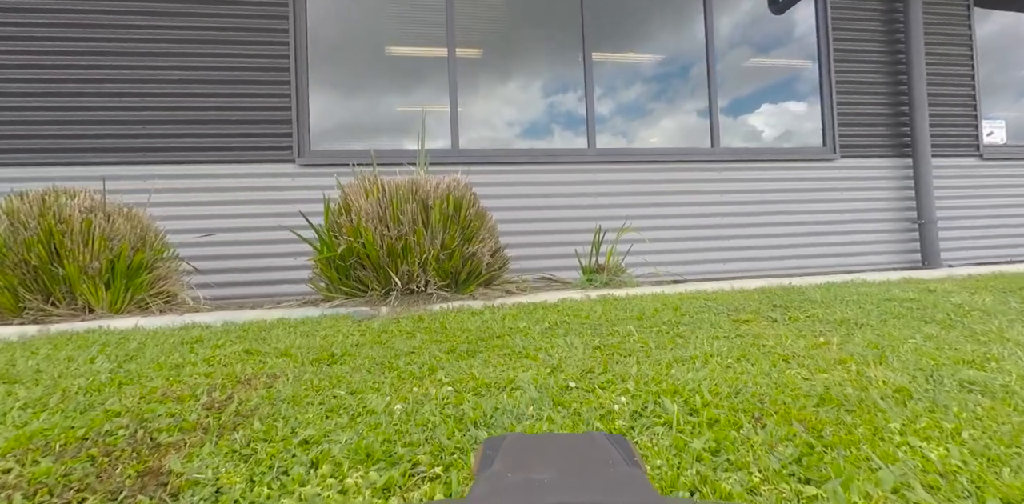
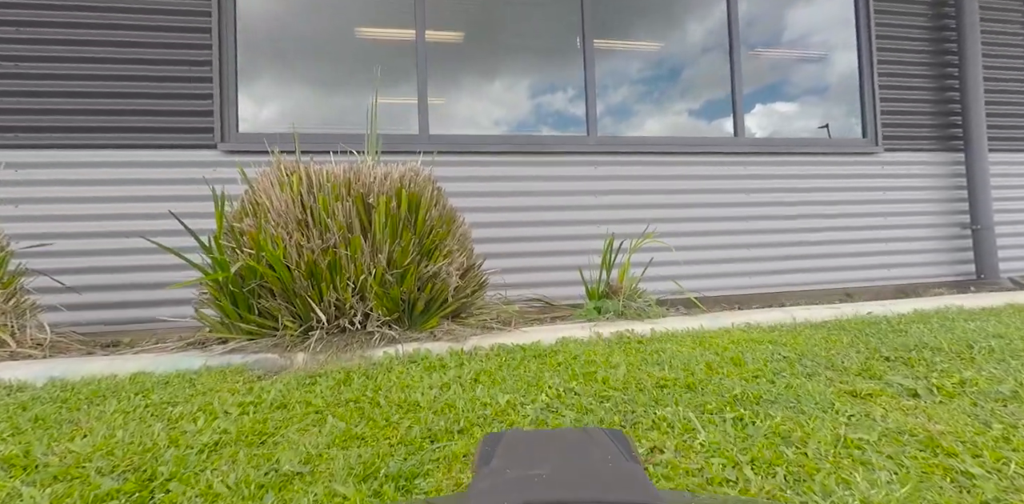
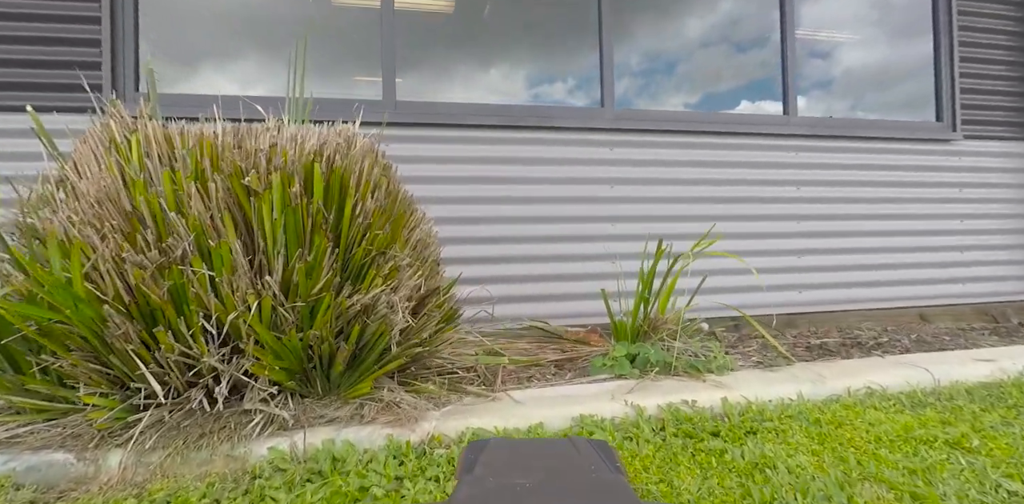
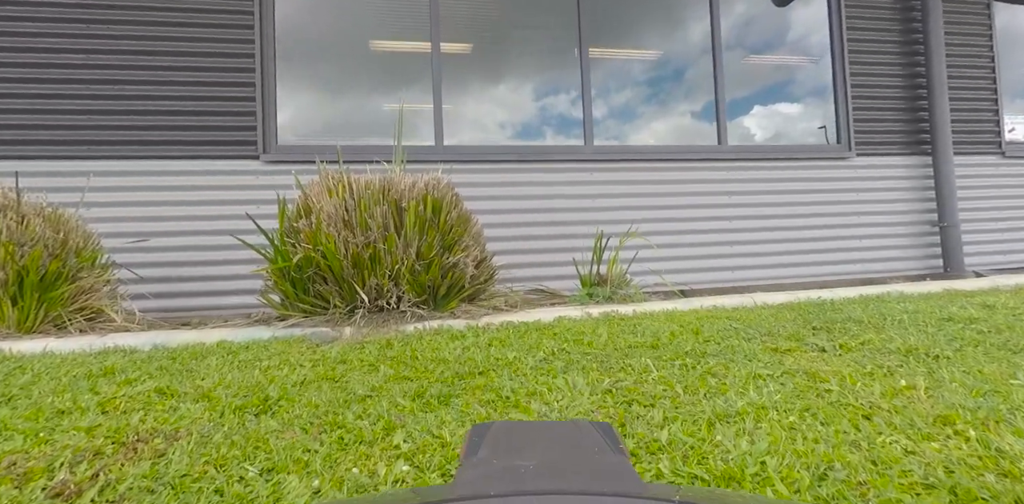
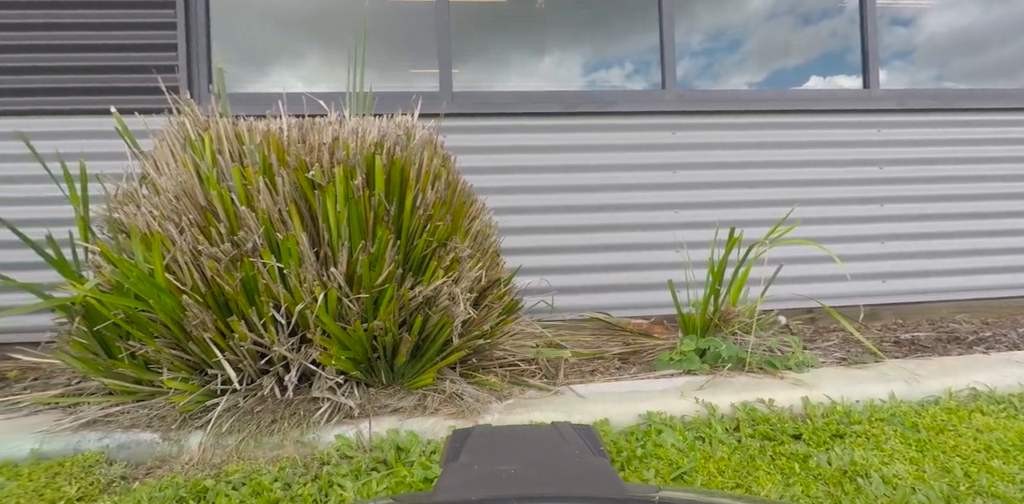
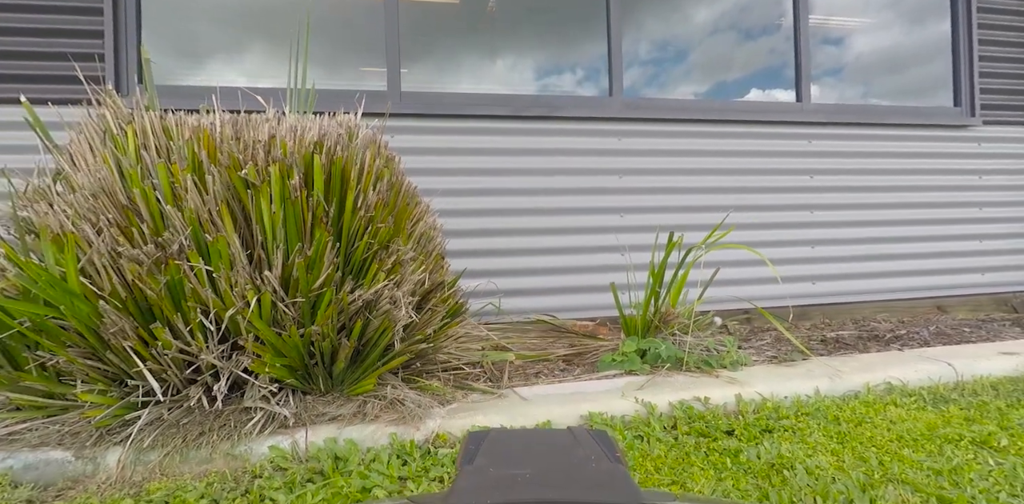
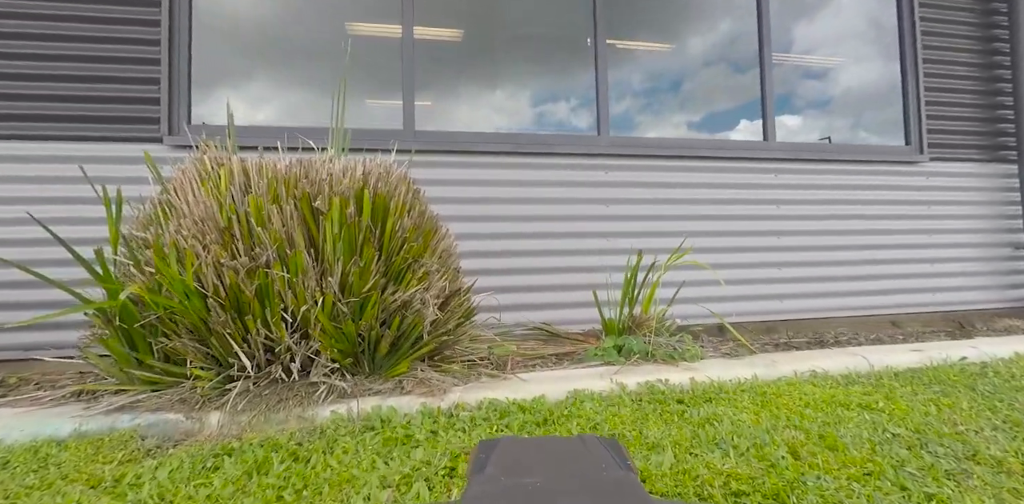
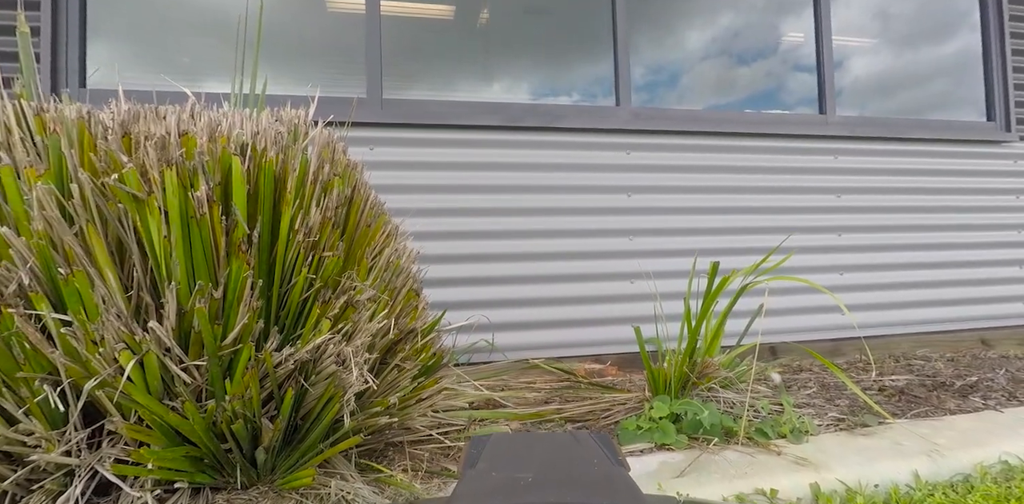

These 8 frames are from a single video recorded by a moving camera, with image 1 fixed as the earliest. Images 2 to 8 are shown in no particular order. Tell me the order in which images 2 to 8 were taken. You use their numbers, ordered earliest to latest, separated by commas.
4, 2, 7, 3, 8, 6, 5
